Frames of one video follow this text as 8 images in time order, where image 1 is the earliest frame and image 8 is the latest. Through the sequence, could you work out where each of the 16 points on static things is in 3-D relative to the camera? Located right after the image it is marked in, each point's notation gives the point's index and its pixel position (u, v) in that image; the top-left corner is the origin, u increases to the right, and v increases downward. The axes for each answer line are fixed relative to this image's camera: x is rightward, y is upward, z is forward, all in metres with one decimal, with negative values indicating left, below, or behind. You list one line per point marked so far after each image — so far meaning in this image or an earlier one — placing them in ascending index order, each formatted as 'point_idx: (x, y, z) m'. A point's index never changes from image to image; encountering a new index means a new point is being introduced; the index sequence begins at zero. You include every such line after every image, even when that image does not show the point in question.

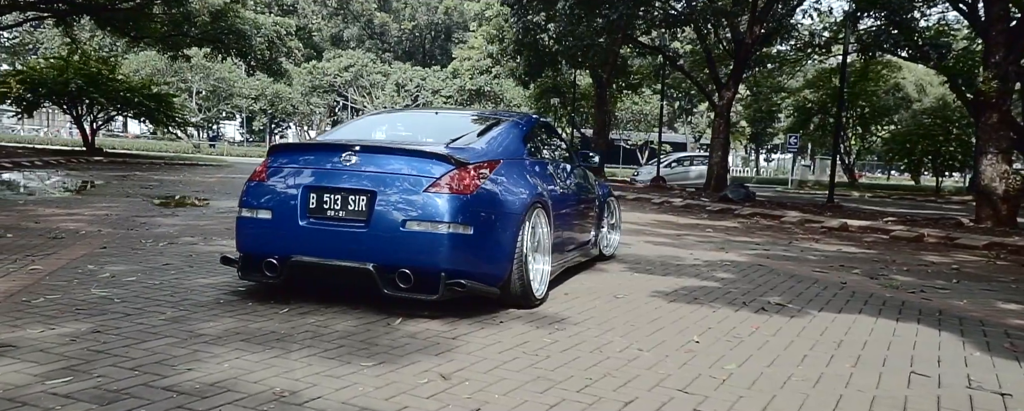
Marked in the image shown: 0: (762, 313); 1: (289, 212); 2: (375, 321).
0: (+1.8, -0.8, +6.2) m
1: (-1.5, 0.0, +5.4) m
2: (-0.8, -0.7, +5.2) m
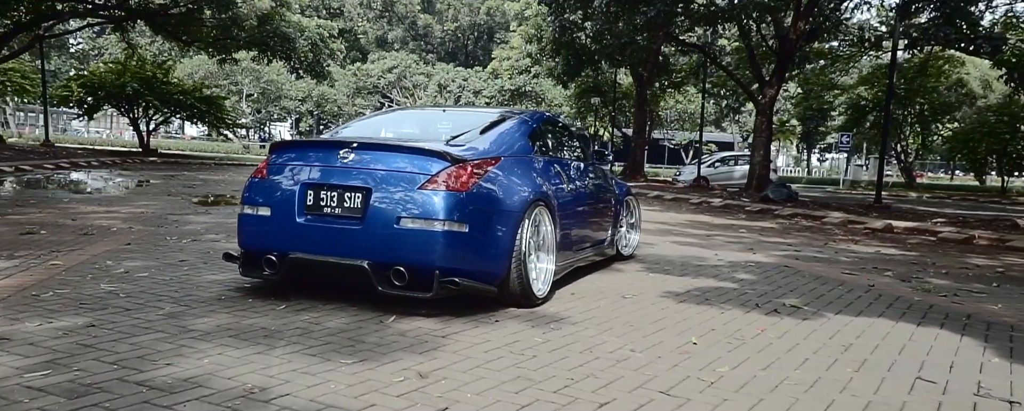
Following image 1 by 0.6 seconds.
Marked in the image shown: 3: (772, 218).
0: (+1.9, -0.8, +6.0) m
1: (-1.5, 0.0, +5.5) m
2: (-0.9, -0.7, +5.2) m
3: (+4.9, -0.3, +15.9) m
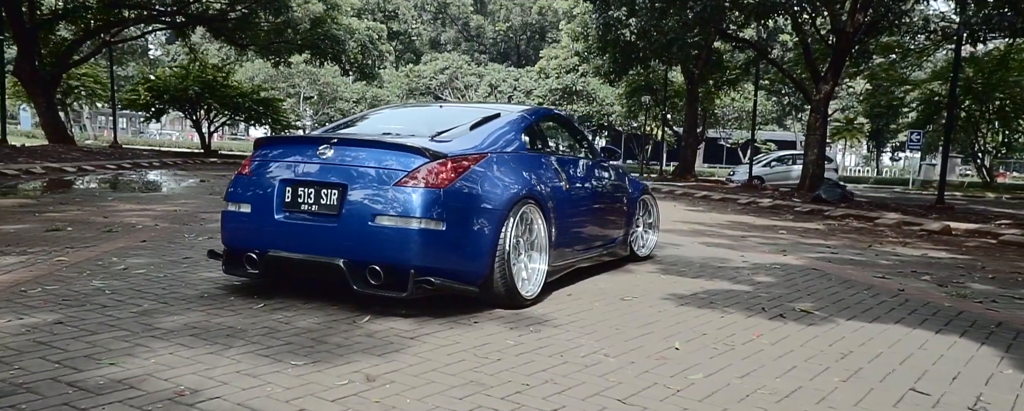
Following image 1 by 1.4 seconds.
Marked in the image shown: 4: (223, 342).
0: (+1.8, -0.8, +5.7) m
1: (-1.6, 0.0, +5.4) m
2: (-1.0, -0.7, +5.1) m
3: (+5.6, -0.3, +15.3) m
4: (-1.5, -0.7, +4.4) m
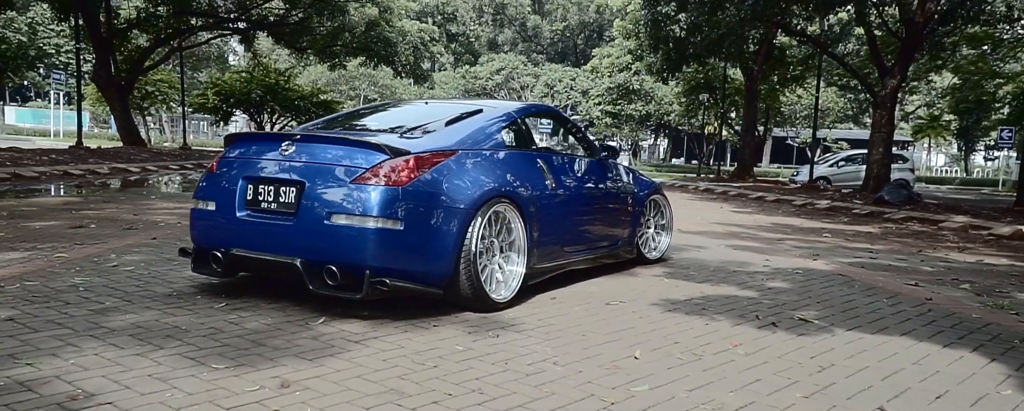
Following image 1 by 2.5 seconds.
0: (+1.6, -0.8, +5.3) m
1: (-1.8, 0.0, +5.3) m
2: (-1.3, -0.7, +4.9) m
3: (+6.3, -0.3, +14.4) m
4: (-1.8, -0.7, +4.3) m
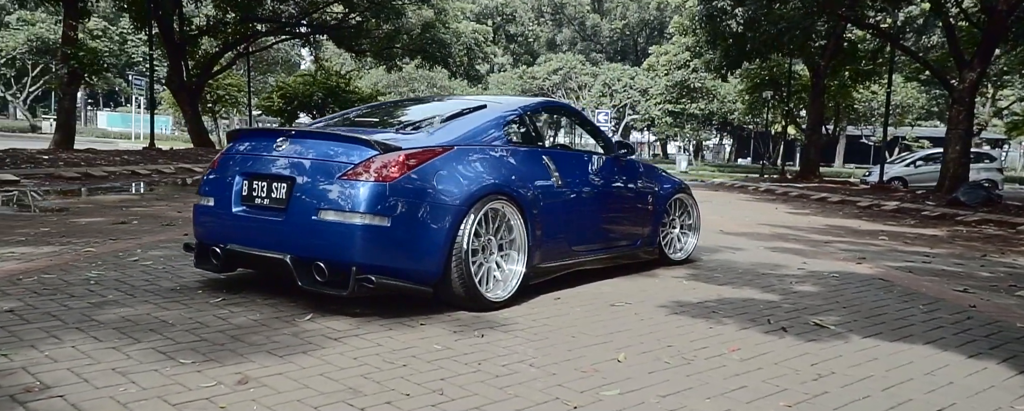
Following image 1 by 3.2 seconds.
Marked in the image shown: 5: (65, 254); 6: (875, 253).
0: (+1.5, -0.8, +5.0) m
1: (-1.8, 0.0, +5.4) m
2: (-1.3, -0.6, +4.9) m
3: (+7.1, -0.3, +13.7) m
4: (-1.9, -0.7, +4.3) m
5: (-3.6, -0.4, +6.9) m
6: (+4.0, -0.5, +9.2) m
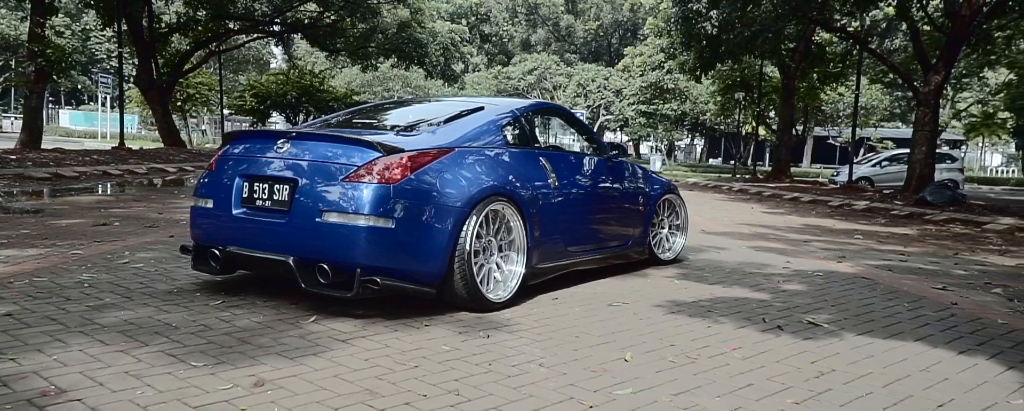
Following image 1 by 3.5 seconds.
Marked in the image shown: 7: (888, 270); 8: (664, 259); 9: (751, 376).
0: (+1.6, -0.8, +5.1) m
1: (-1.8, 0.0, +5.3) m
2: (-1.3, -0.7, +4.9) m
3: (+6.7, -0.3, +14.0) m
4: (-1.9, -0.7, +4.3) m
5: (-3.7, -0.4, +6.8) m
6: (+3.8, -0.5, +9.5) m
7: (+3.6, -0.6, +8.1) m
8: (+1.4, -0.5, +7.5) m
9: (+1.2, -0.8, +4.2) m
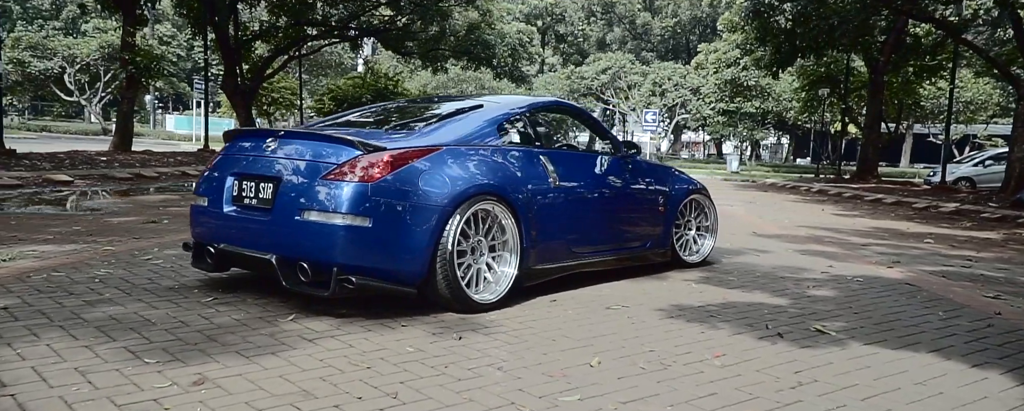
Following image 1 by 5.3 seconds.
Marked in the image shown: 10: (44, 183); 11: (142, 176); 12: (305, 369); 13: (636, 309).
0: (+1.4, -0.8, +4.8) m
1: (-1.9, 0.0, +5.4) m
2: (-1.4, -0.6, +4.9) m
3: (+7.6, -0.3, +13.0) m
4: (-2.1, -0.7, +4.4) m
5: (-3.6, -0.4, +7.0) m
6: (+4.2, -0.5, +8.8) m
7: (+3.8, -0.6, +7.5) m
8: (+1.5, -0.5, +7.2) m
9: (+1.0, -0.8, +3.9) m
10: (-7.4, +0.4, +13.3) m
11: (-6.8, +0.5, +15.6) m
12: (-1.0, -0.8, +4.0) m
13: (+0.8, -0.7, +5.5) m
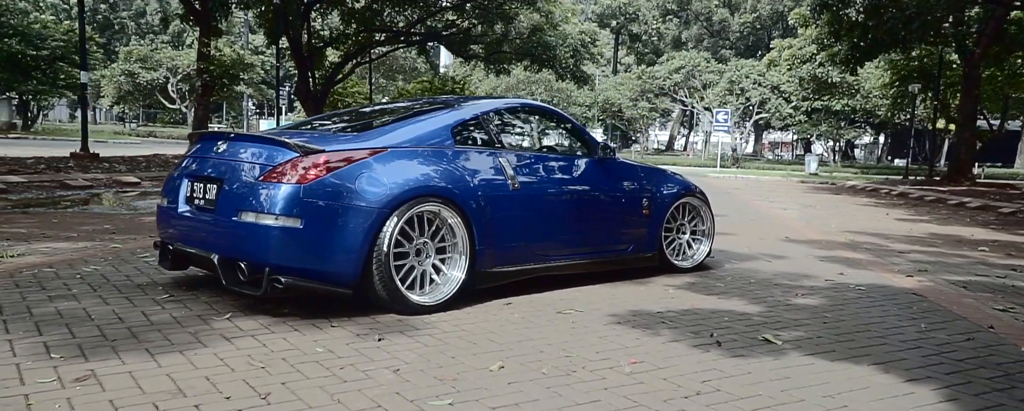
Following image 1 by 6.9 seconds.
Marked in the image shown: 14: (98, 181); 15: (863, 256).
0: (+1.0, -0.8, +4.5) m
1: (-2.2, 0.0, +5.5) m
2: (-1.8, -0.6, +5.0) m
3: (+8.2, -0.4, +11.9) m
4: (-2.5, -0.7, +4.6) m
5: (-3.7, -0.4, +7.4) m
6: (+4.3, -0.6, +8.2) m
7: (+3.8, -0.6, +6.9) m
8: (+1.4, -0.5, +6.9) m
9: (+0.4, -0.8, +3.7) m
10: (-6.7, +0.4, +14.1) m
11: (-5.8, +0.5, +16.3) m
12: (-1.5, -0.8, +4.0) m
13: (+0.5, -0.7, +5.3) m
14: (-6.9, +0.4, +14.0) m
15: (+3.5, -0.5, +8.3) m
